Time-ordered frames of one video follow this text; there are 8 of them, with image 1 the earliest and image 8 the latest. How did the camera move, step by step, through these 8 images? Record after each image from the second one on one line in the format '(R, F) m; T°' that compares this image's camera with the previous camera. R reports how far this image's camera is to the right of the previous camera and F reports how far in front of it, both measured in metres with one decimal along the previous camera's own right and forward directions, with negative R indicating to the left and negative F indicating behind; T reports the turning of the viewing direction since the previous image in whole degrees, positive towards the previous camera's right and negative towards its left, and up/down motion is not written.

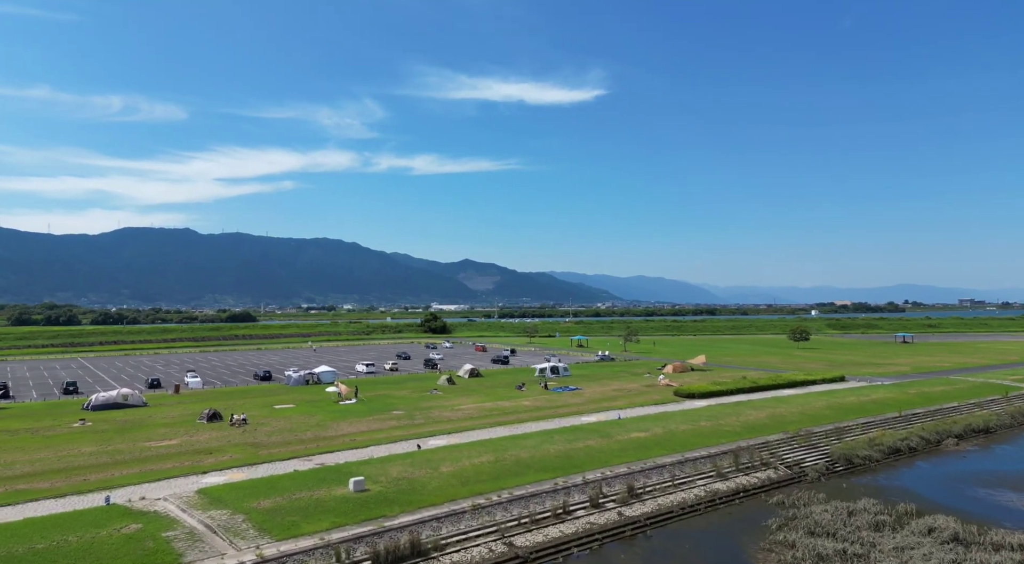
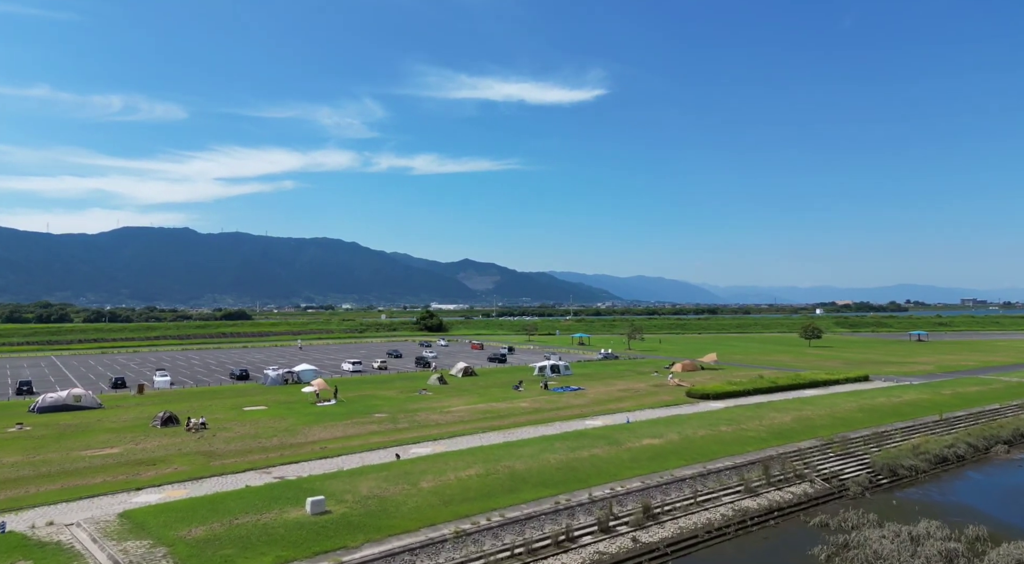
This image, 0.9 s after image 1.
(+0.3, +5.9) m; 0°
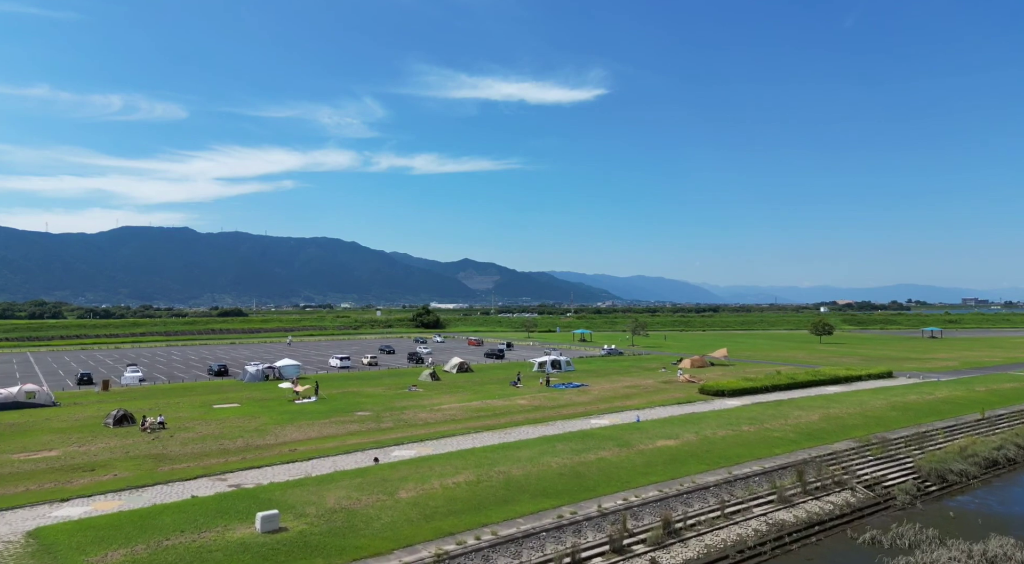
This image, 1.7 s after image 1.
(+0.2, +4.8) m; 0°
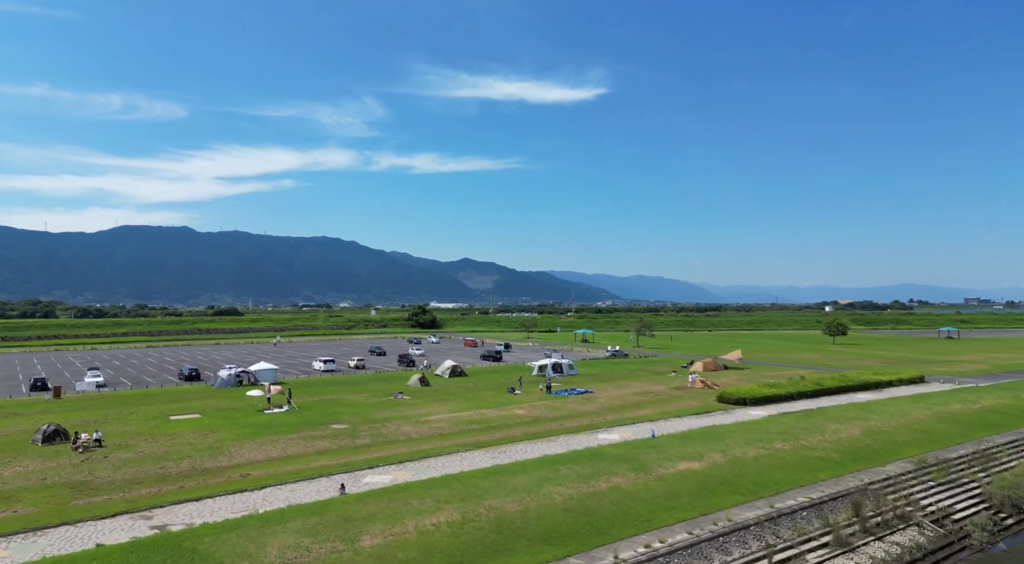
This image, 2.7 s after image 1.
(+0.2, +5.6) m; 0°
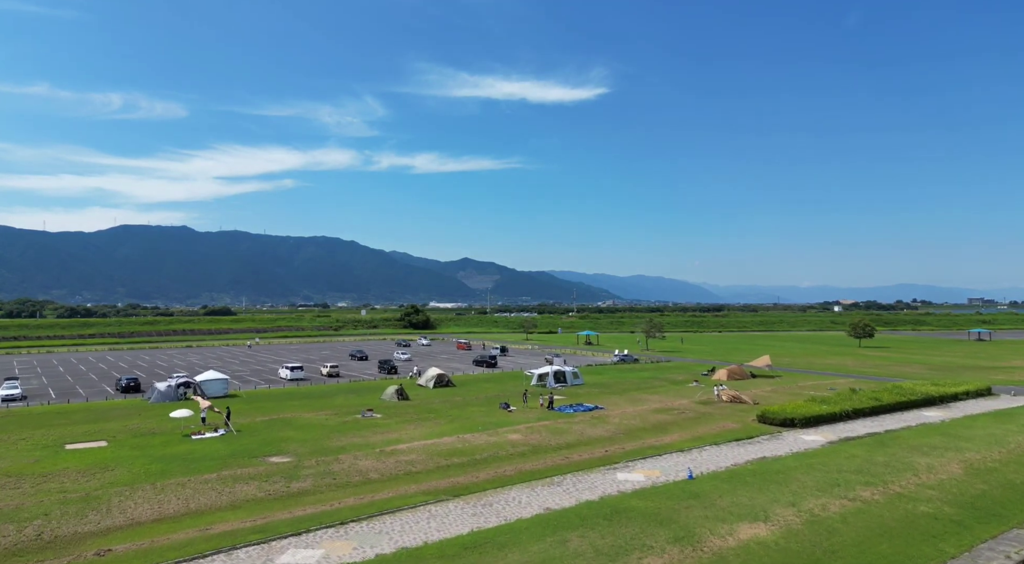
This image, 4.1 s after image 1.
(+0.4, +9.2) m; 0°
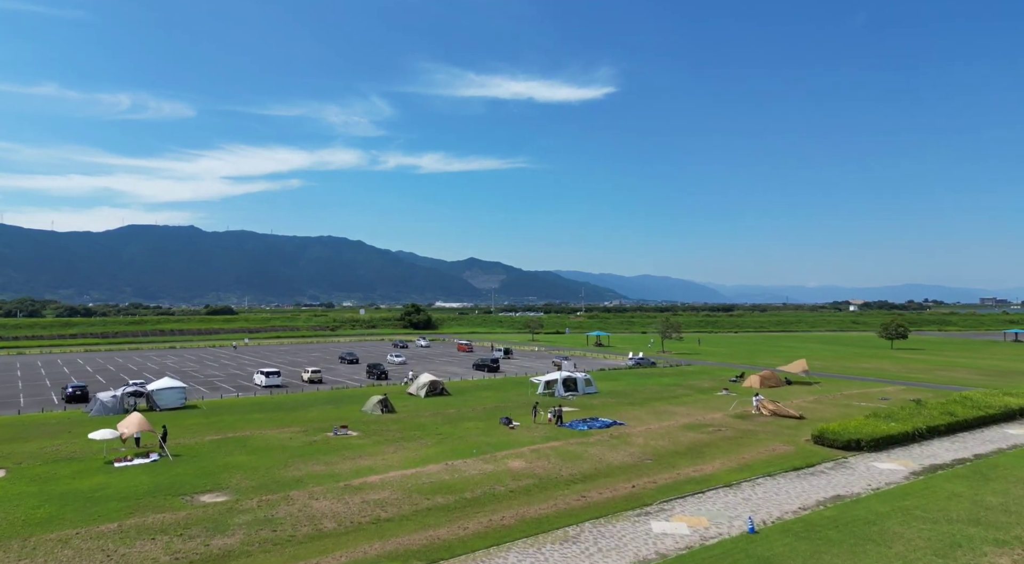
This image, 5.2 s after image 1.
(+0.2, +7.0) m; -1°
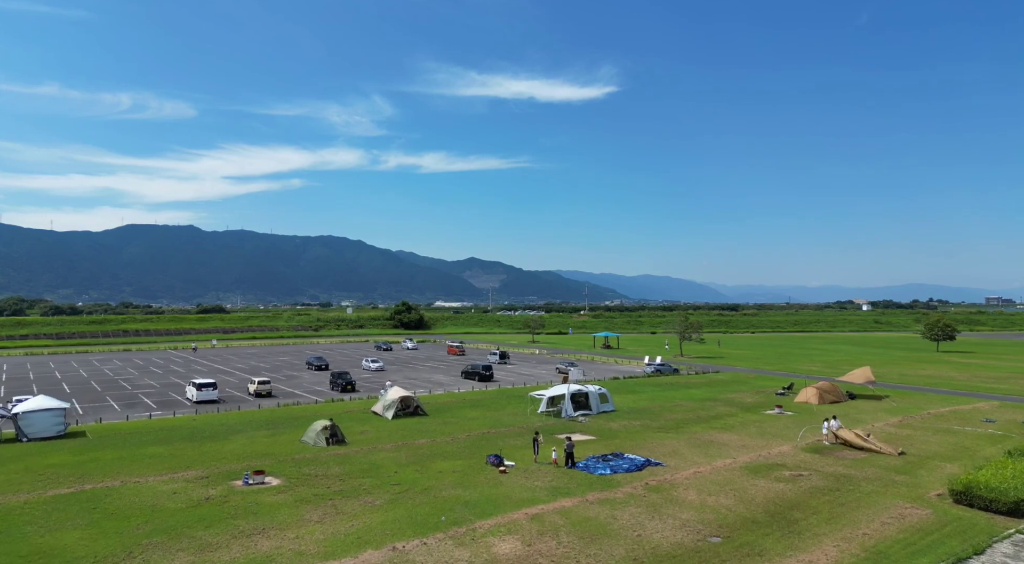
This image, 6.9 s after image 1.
(+0.4, +10.9) m; 0°
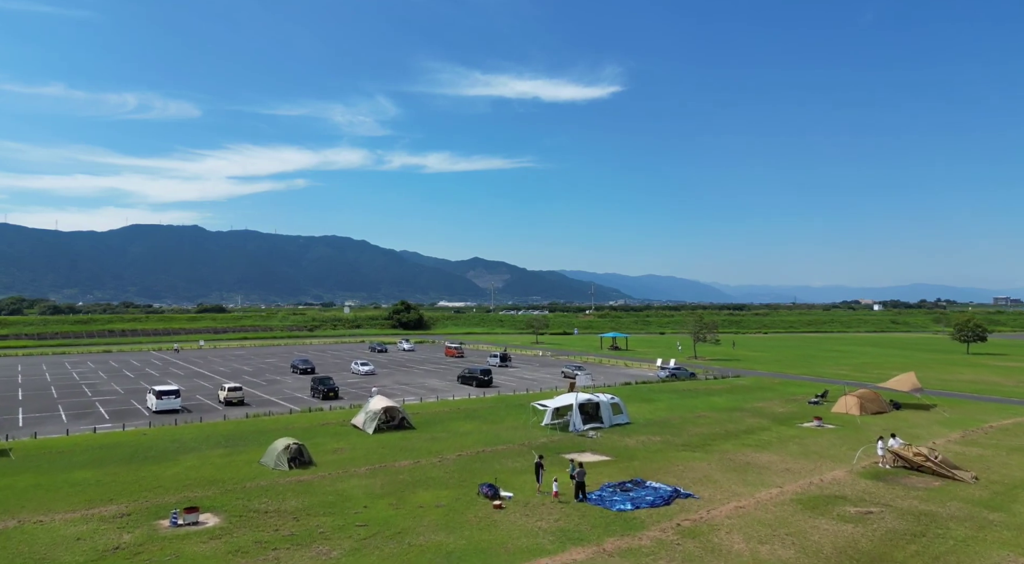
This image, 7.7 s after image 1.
(+0.2, +4.9) m; 0°
